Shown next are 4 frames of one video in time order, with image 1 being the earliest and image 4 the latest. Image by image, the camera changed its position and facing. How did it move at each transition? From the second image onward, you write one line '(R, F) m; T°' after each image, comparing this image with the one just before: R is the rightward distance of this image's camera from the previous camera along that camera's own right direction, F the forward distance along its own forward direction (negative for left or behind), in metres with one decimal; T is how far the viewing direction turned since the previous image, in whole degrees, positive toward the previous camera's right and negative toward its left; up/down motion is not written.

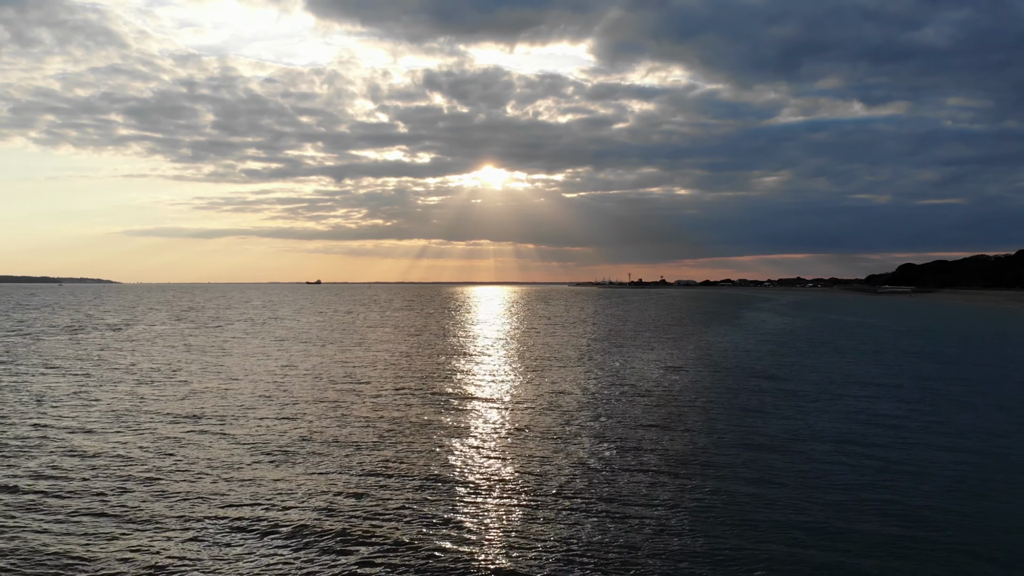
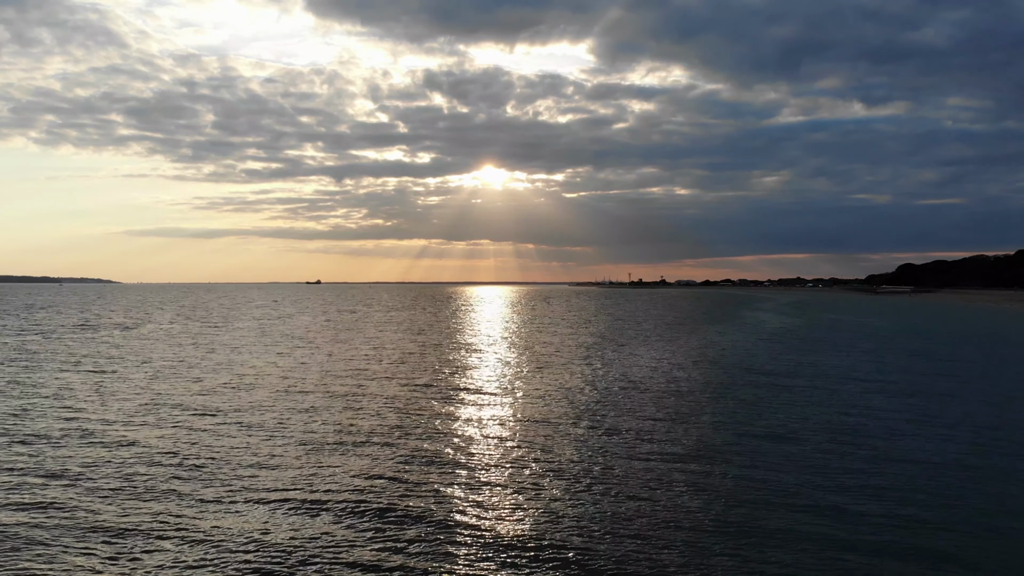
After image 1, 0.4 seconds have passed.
(-0.1, -0.1) m; 0°
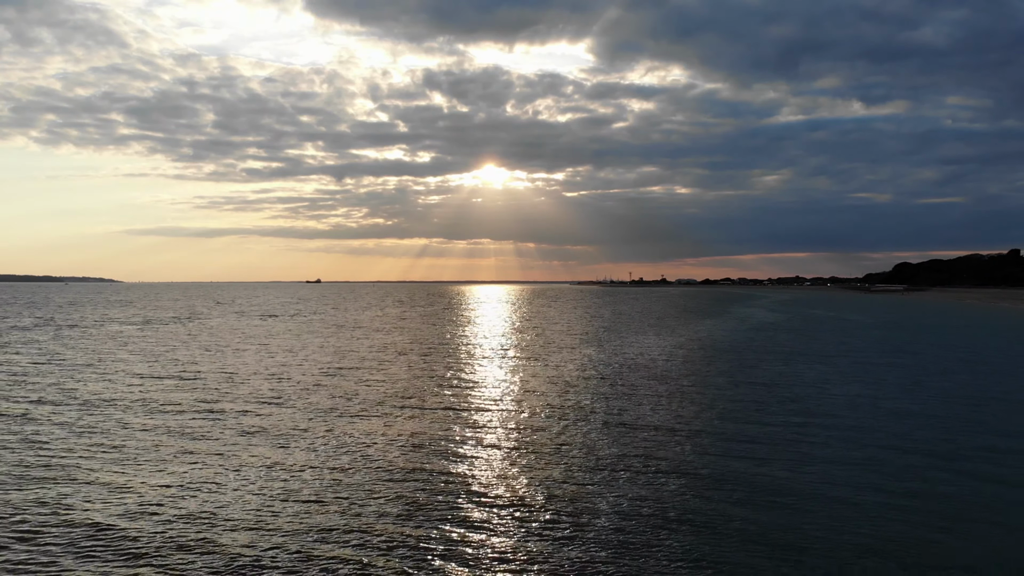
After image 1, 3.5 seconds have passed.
(-0.3, -1.5) m; 0°
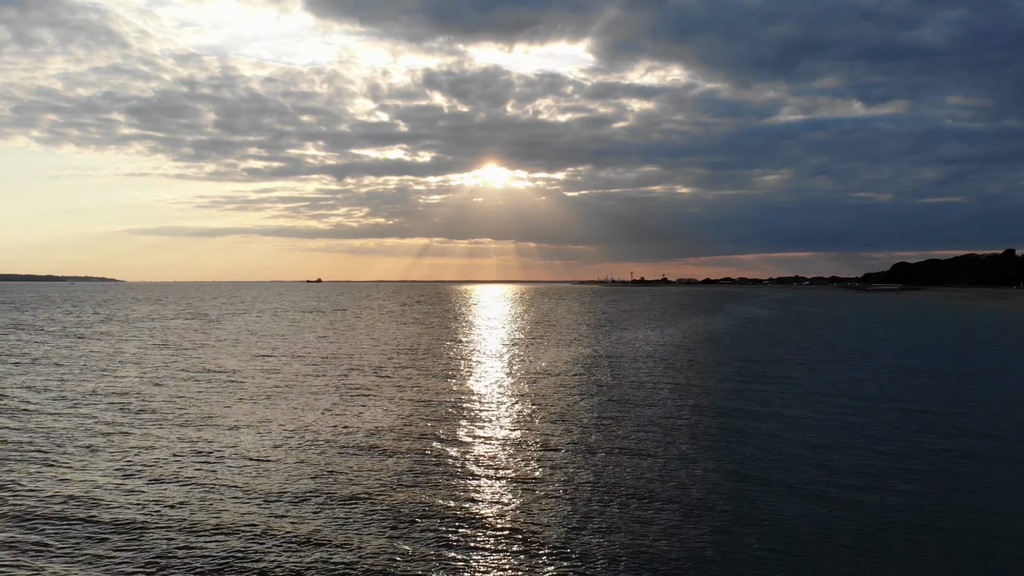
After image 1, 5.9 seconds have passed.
(-0.4, -1.0) m; 0°
